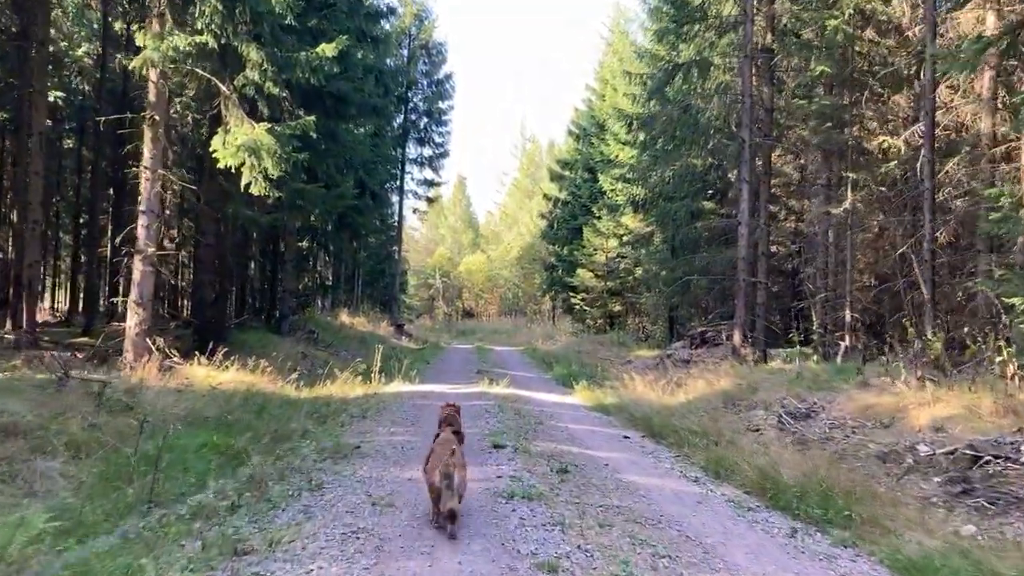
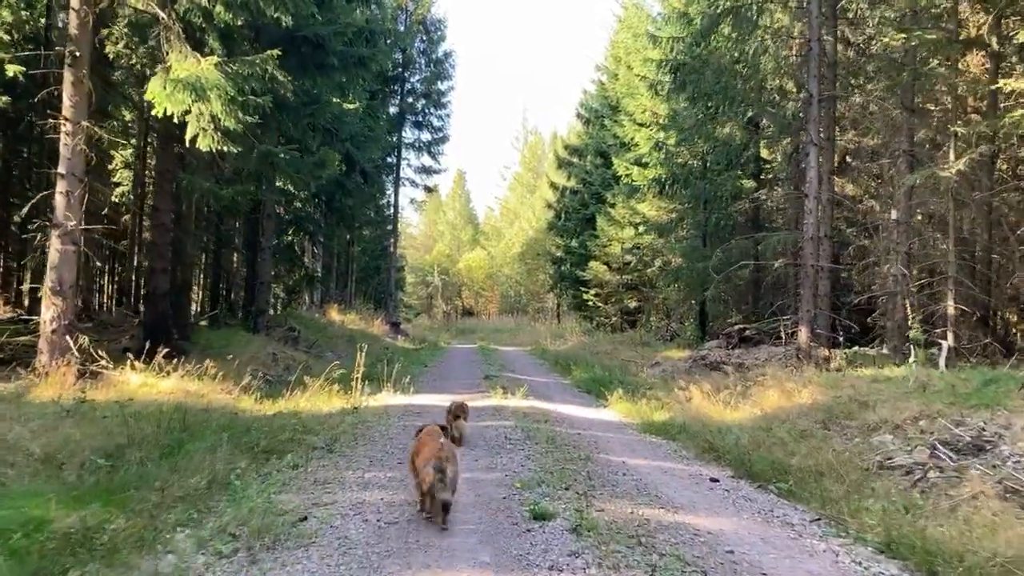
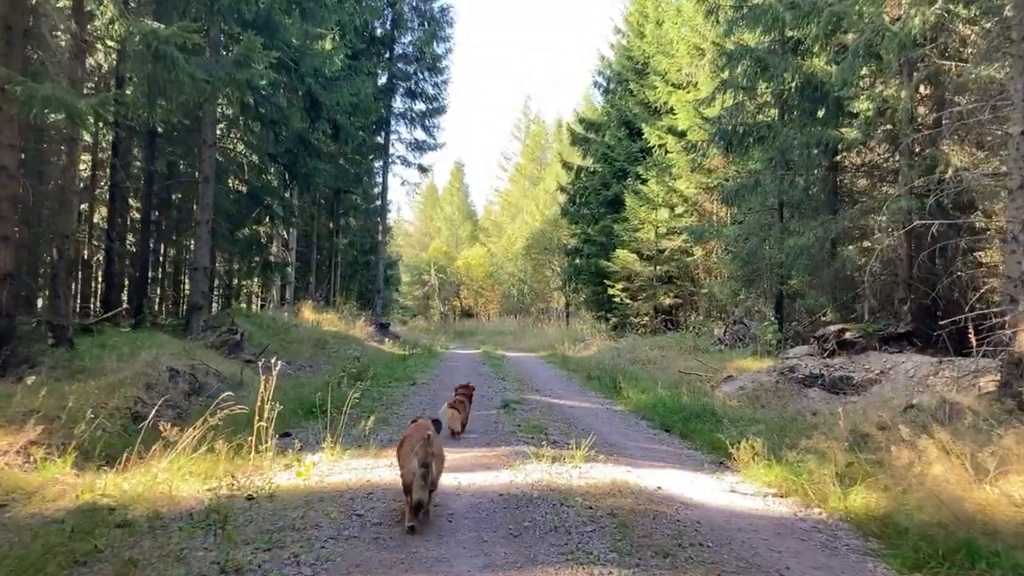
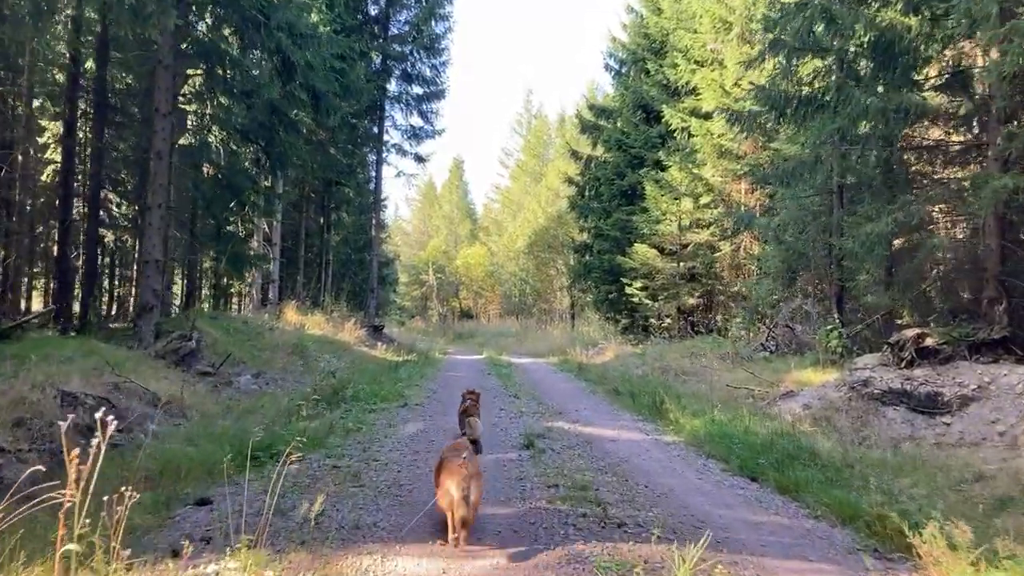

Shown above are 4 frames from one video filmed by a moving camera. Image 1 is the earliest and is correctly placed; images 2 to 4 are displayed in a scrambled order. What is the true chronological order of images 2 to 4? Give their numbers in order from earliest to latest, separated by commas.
2, 3, 4
